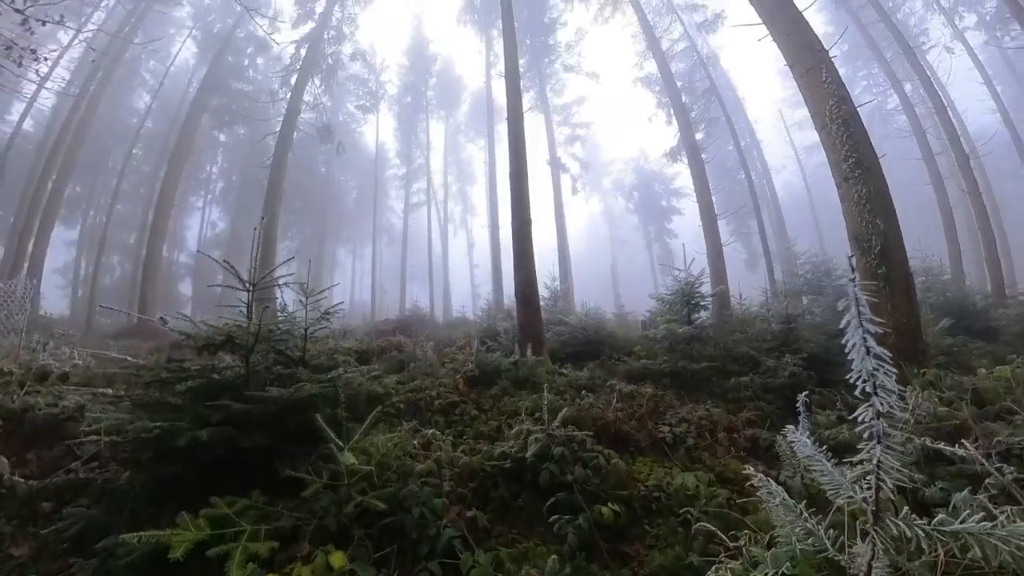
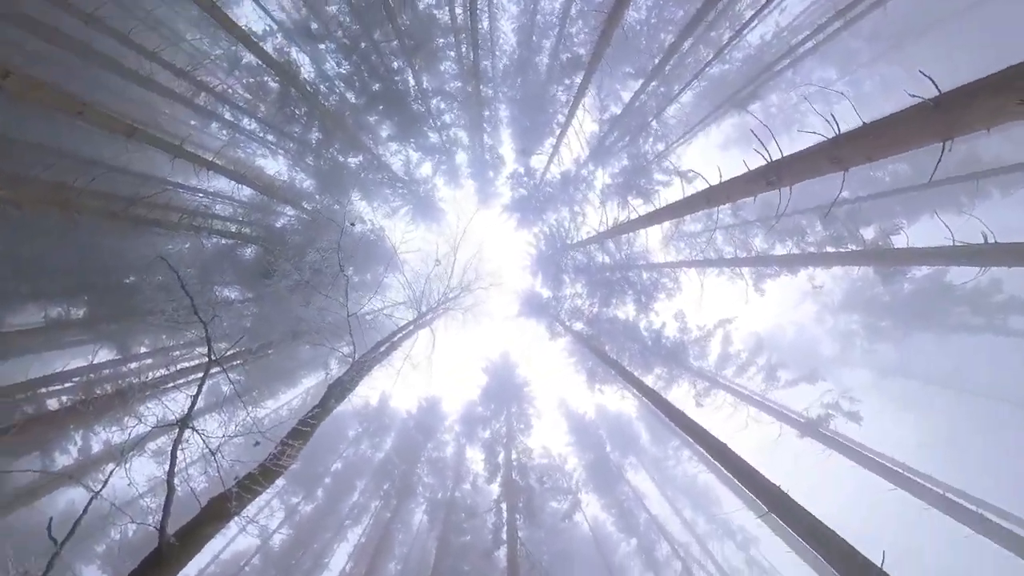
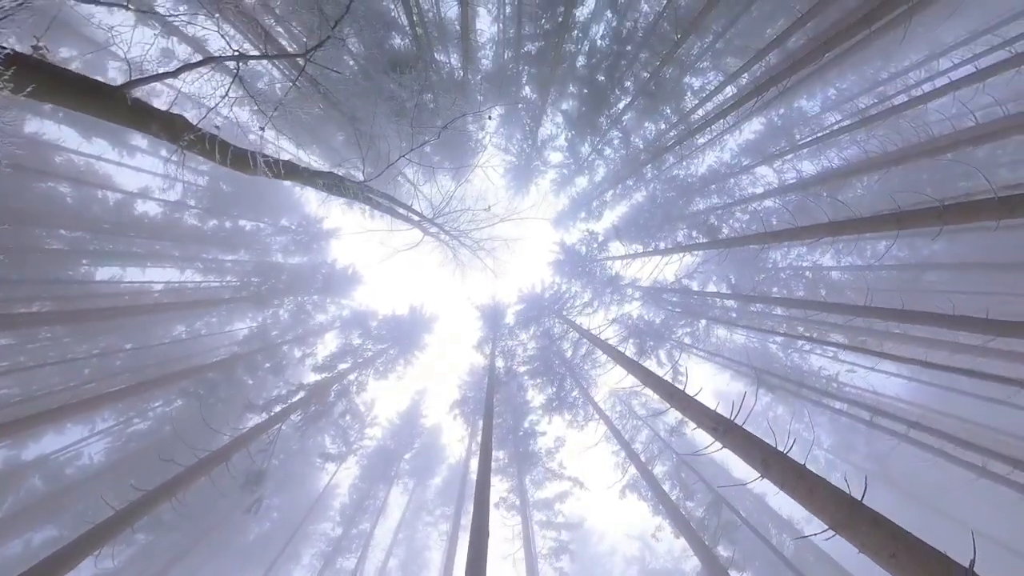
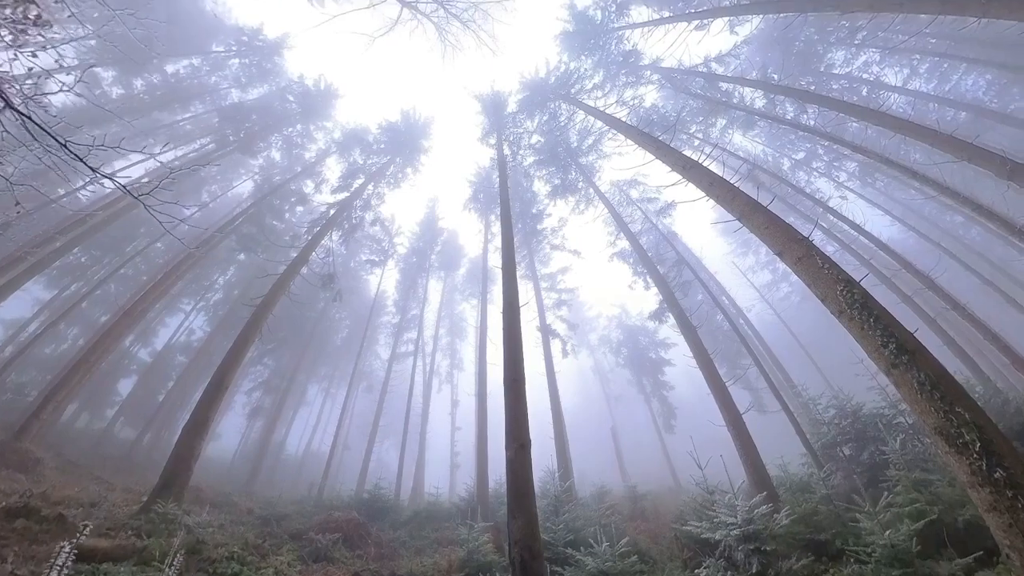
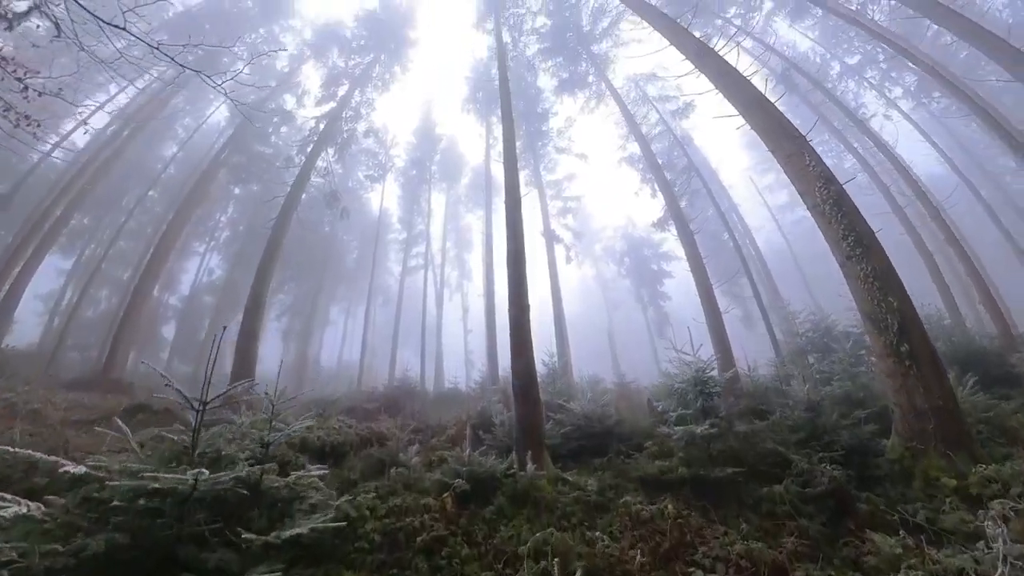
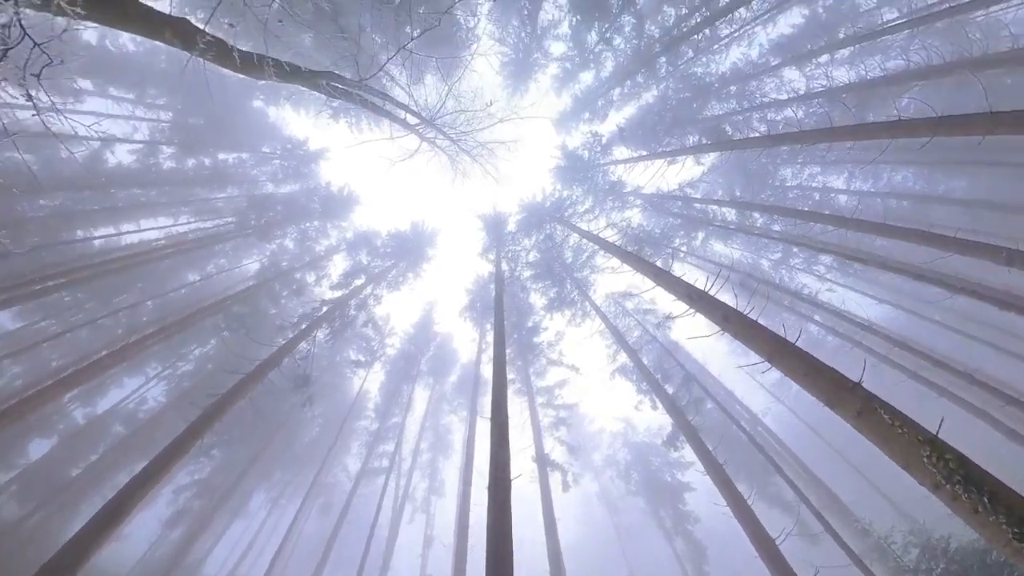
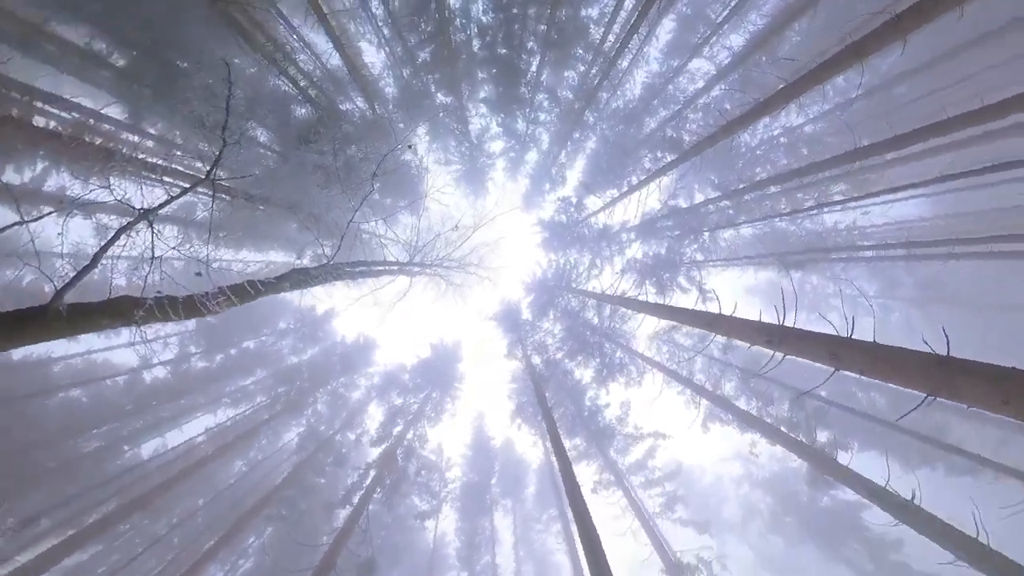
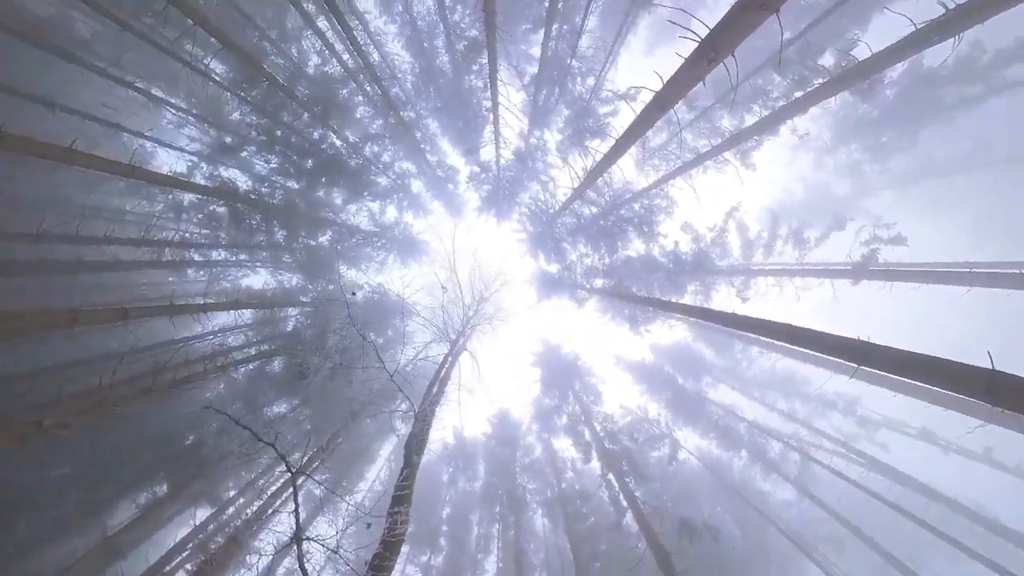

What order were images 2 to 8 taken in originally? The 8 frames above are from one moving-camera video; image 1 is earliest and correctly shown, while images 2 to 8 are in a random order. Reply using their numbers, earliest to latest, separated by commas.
5, 4, 6, 3, 7, 2, 8
